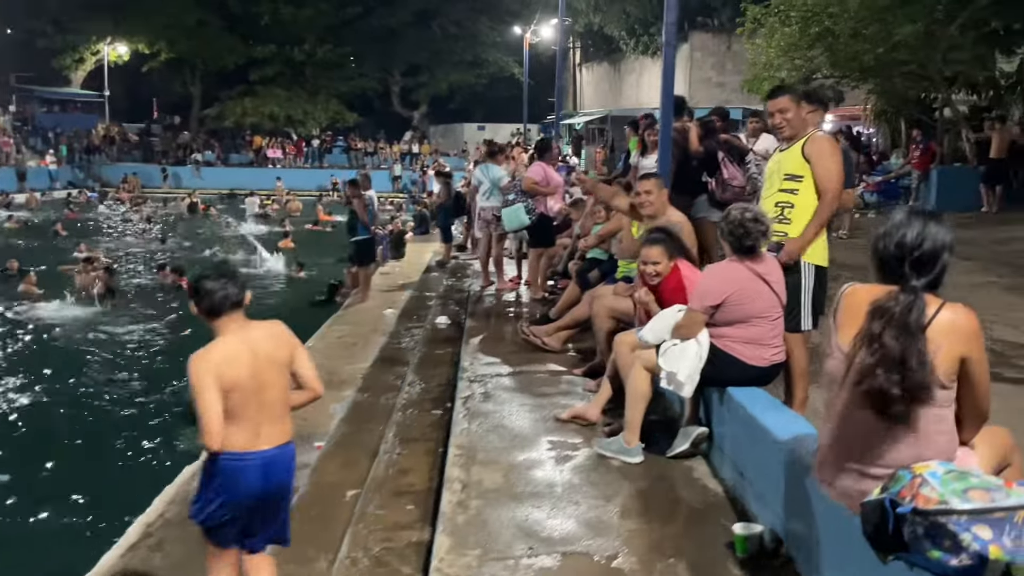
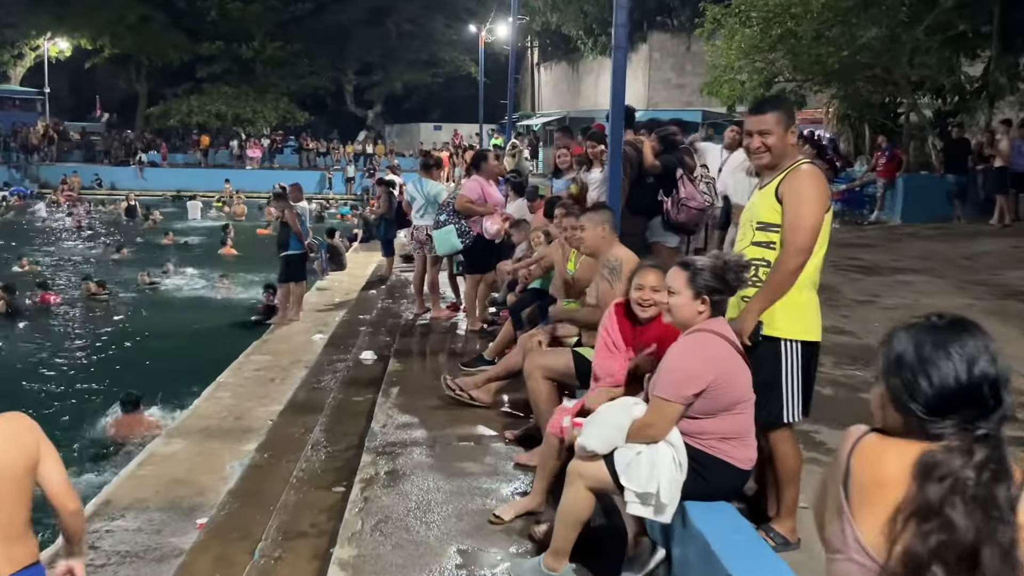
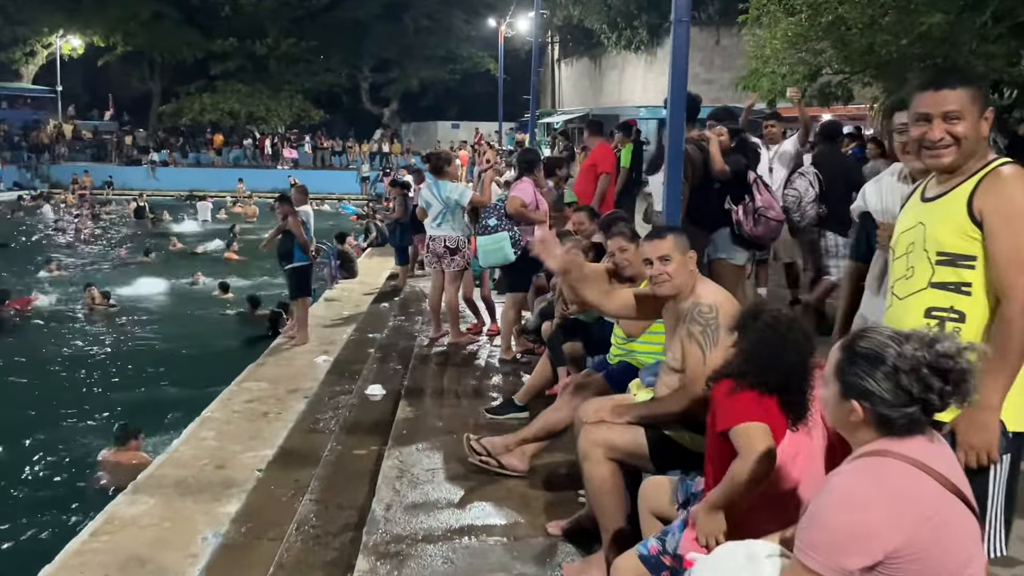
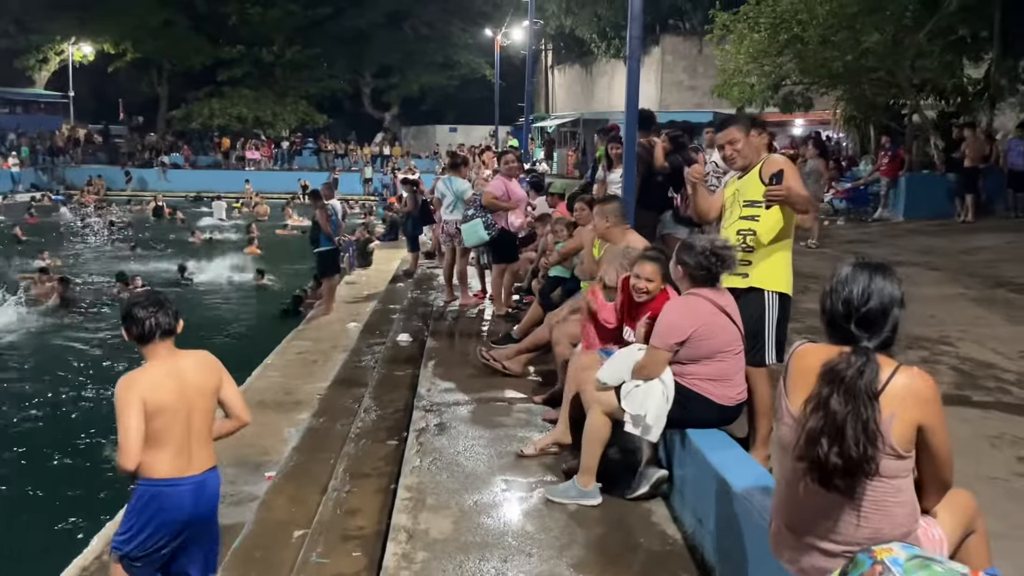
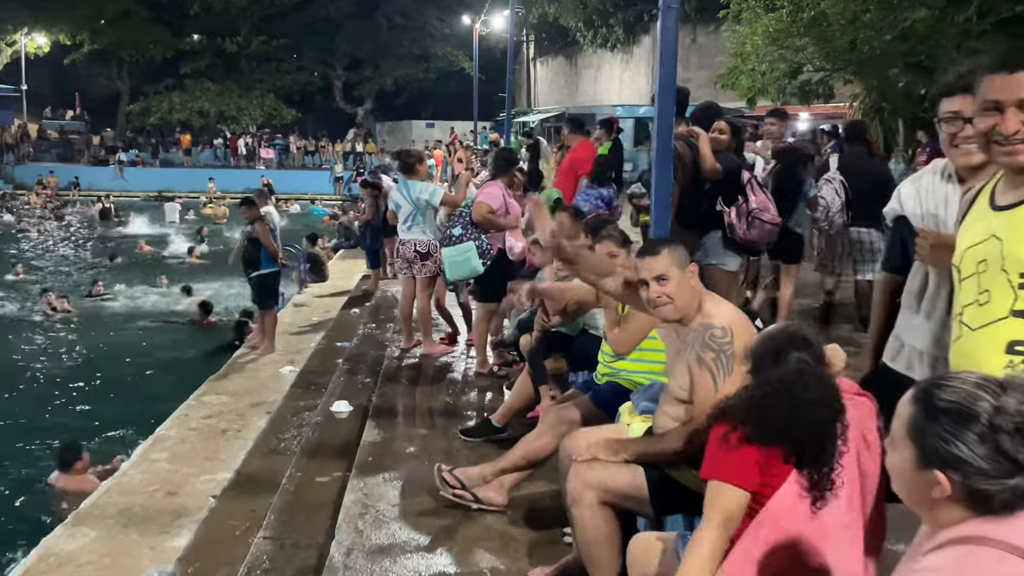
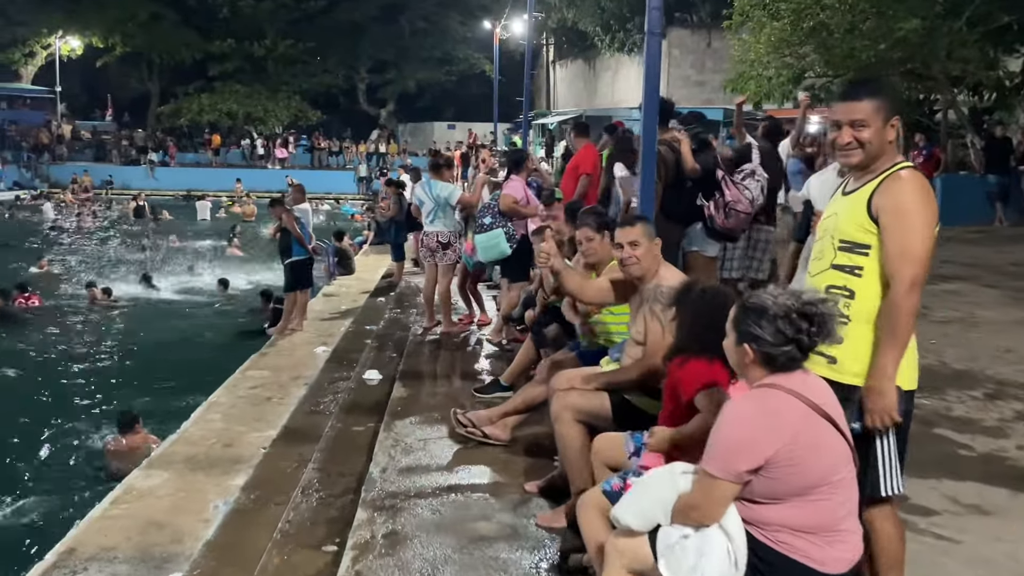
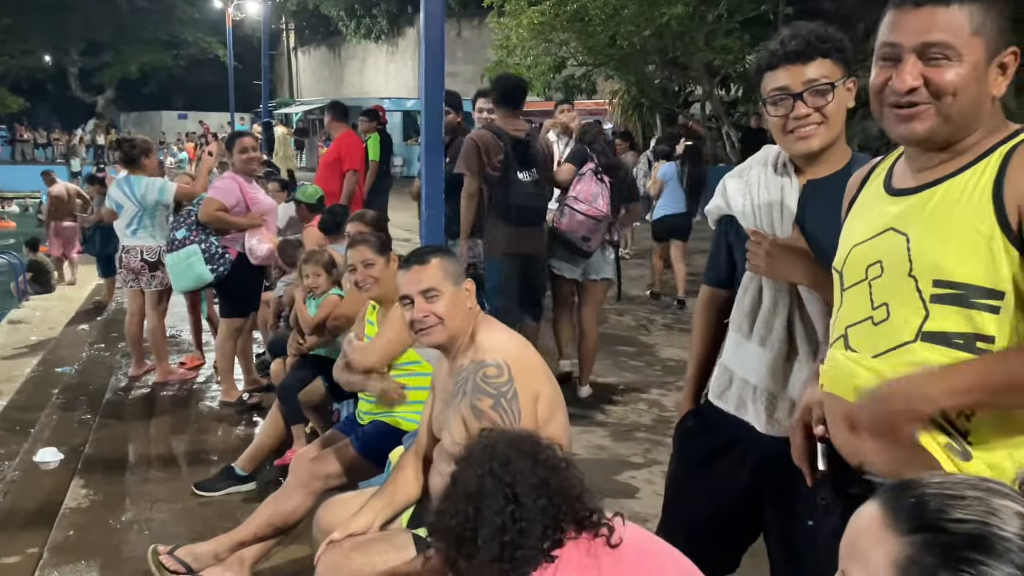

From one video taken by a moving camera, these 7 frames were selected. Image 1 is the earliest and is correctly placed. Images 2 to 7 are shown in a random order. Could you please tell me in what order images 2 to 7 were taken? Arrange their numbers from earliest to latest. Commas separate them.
4, 2, 6, 3, 5, 7
